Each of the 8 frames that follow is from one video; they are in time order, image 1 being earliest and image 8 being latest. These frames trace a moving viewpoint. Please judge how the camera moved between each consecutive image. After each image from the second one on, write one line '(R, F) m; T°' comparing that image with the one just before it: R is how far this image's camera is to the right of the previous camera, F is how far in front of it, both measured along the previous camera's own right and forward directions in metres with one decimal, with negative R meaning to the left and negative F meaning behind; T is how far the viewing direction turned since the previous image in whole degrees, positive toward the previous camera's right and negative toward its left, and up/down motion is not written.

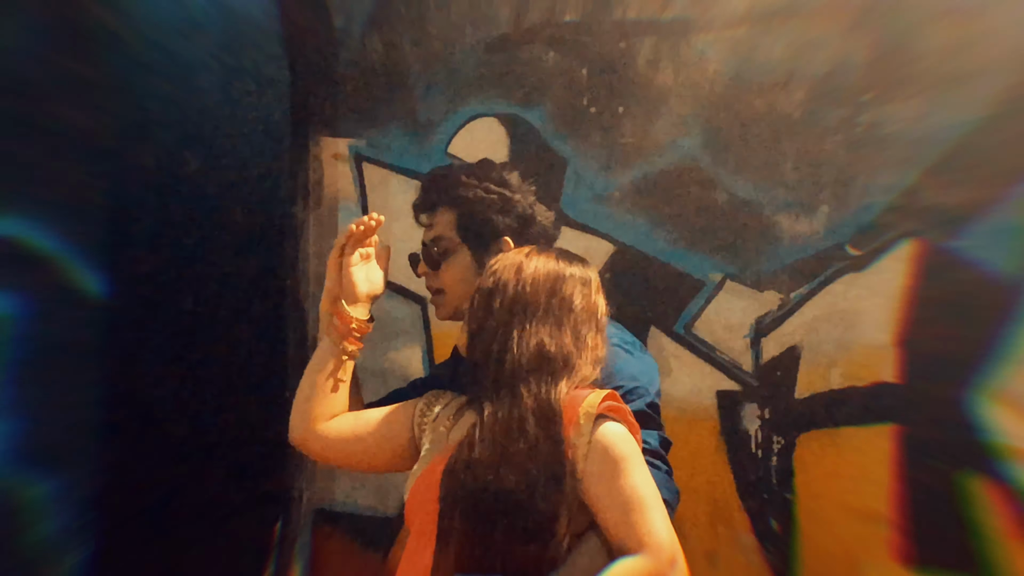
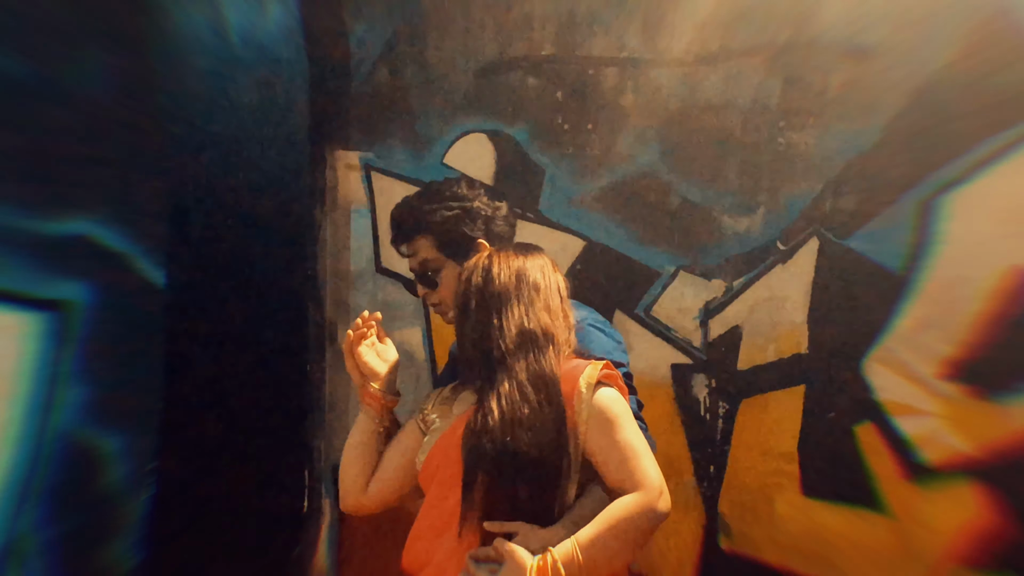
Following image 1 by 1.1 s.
(-0.6, -0.3) m; +16°
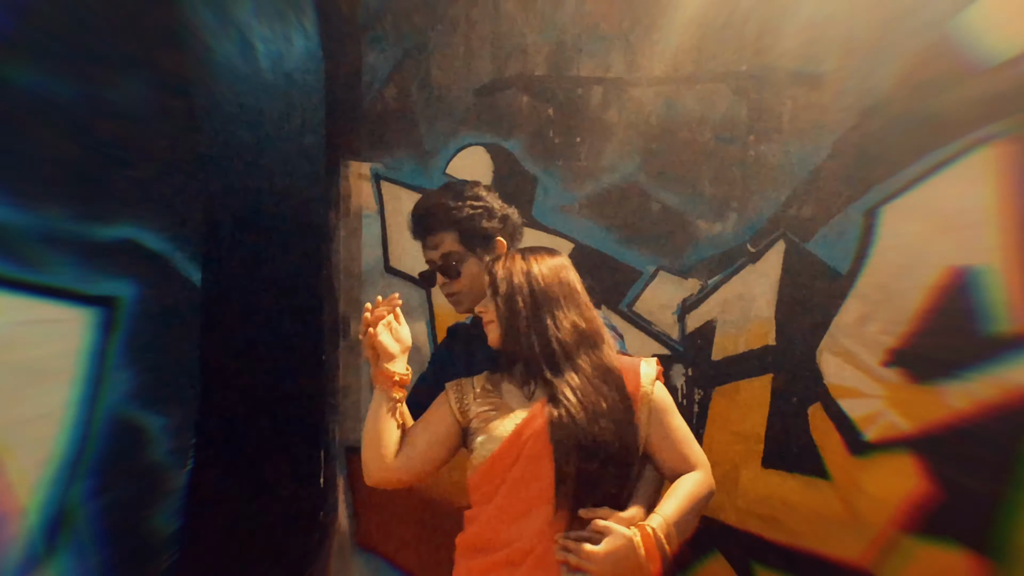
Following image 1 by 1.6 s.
(0.0, -0.2) m; 0°
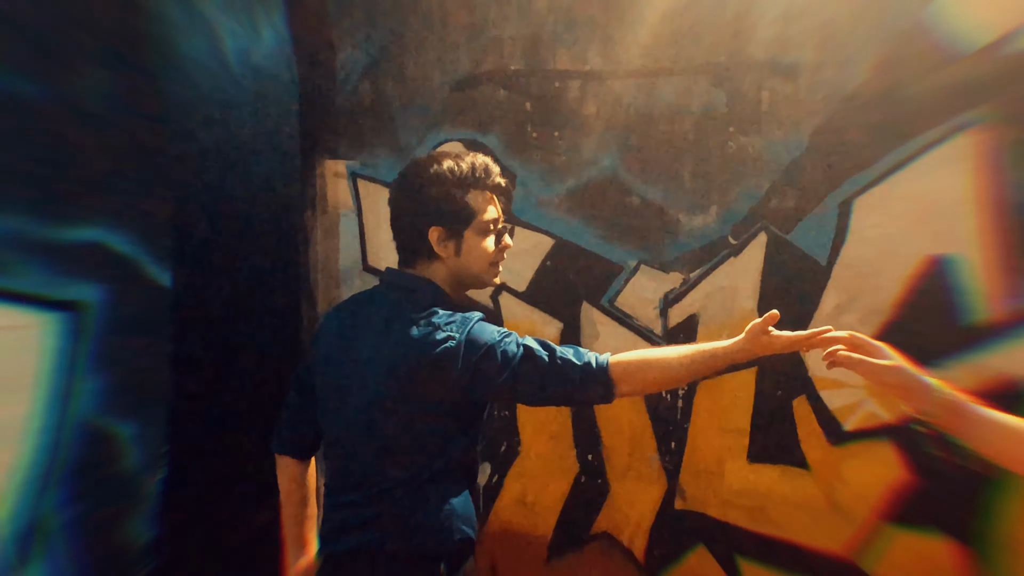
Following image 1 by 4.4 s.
(0.0, 0.0) m; +1°
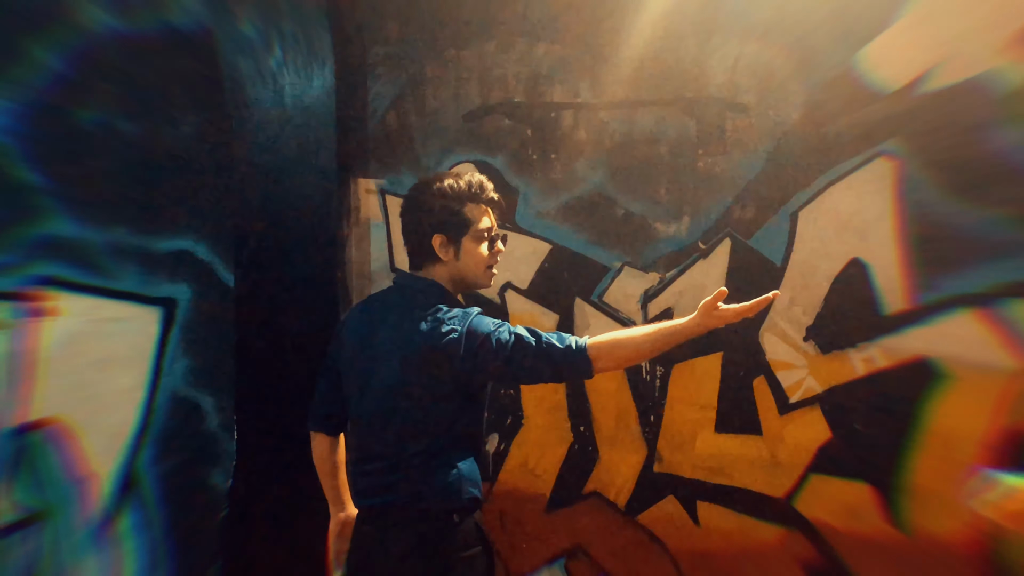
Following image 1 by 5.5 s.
(0.0, -0.4) m; 0°
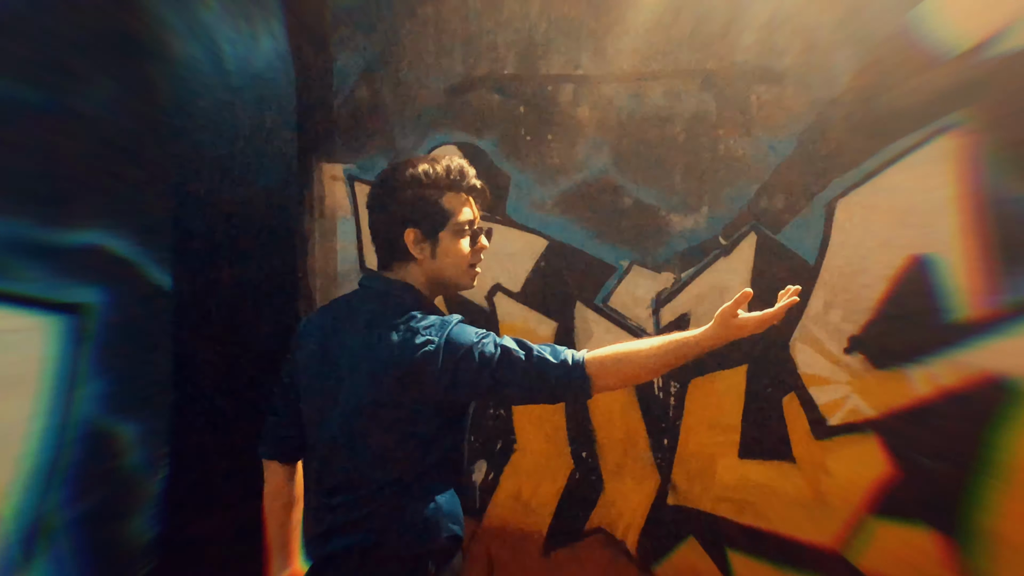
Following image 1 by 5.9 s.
(0.0, +0.4) m; +1°
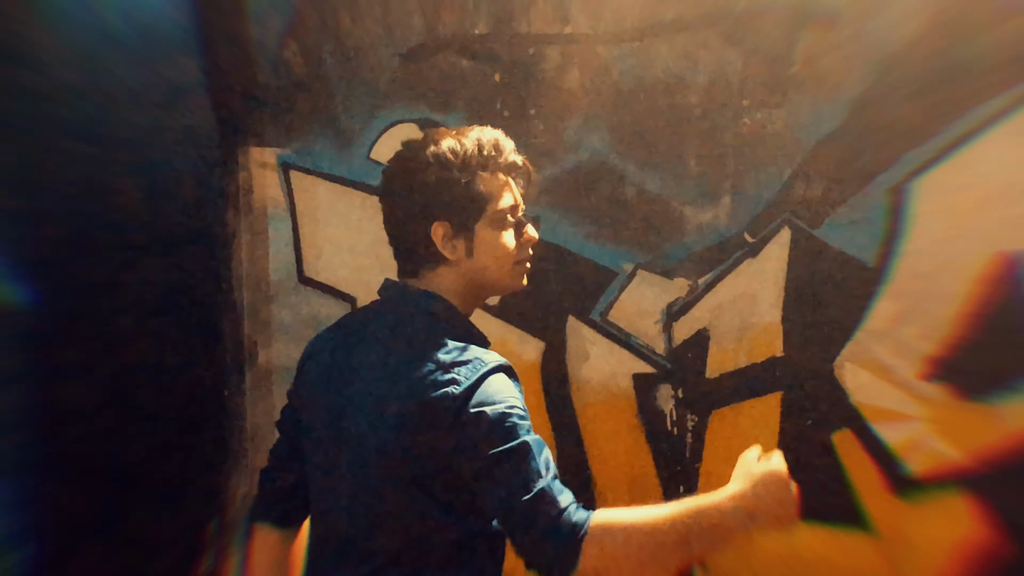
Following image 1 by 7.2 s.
(0.0, +0.5) m; +1°
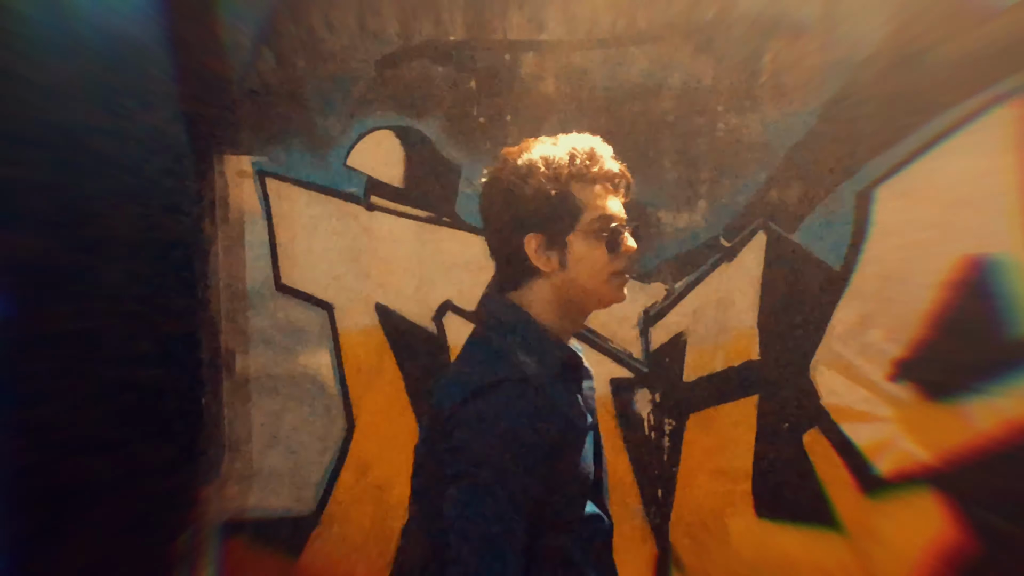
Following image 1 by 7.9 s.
(0.0, 0.0) m; +1°
